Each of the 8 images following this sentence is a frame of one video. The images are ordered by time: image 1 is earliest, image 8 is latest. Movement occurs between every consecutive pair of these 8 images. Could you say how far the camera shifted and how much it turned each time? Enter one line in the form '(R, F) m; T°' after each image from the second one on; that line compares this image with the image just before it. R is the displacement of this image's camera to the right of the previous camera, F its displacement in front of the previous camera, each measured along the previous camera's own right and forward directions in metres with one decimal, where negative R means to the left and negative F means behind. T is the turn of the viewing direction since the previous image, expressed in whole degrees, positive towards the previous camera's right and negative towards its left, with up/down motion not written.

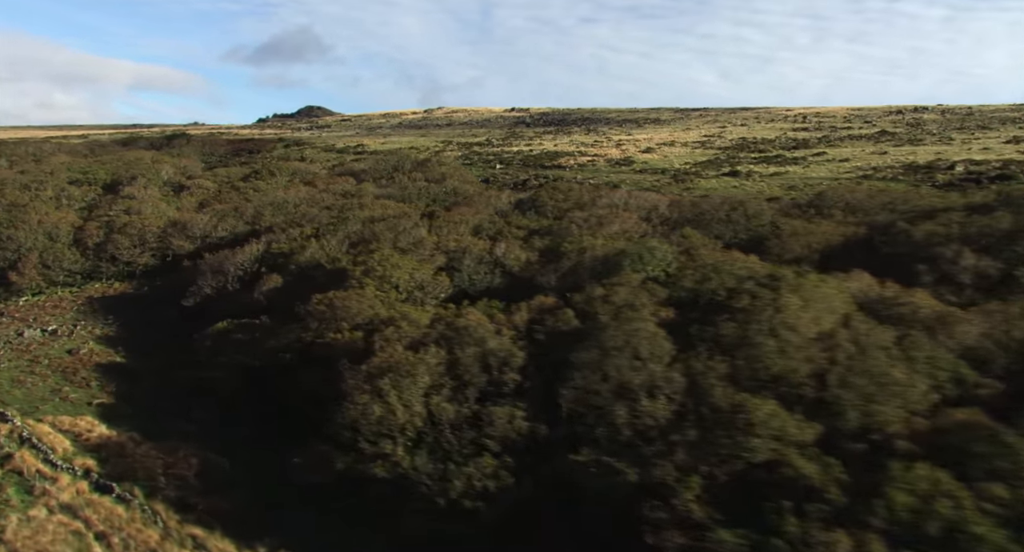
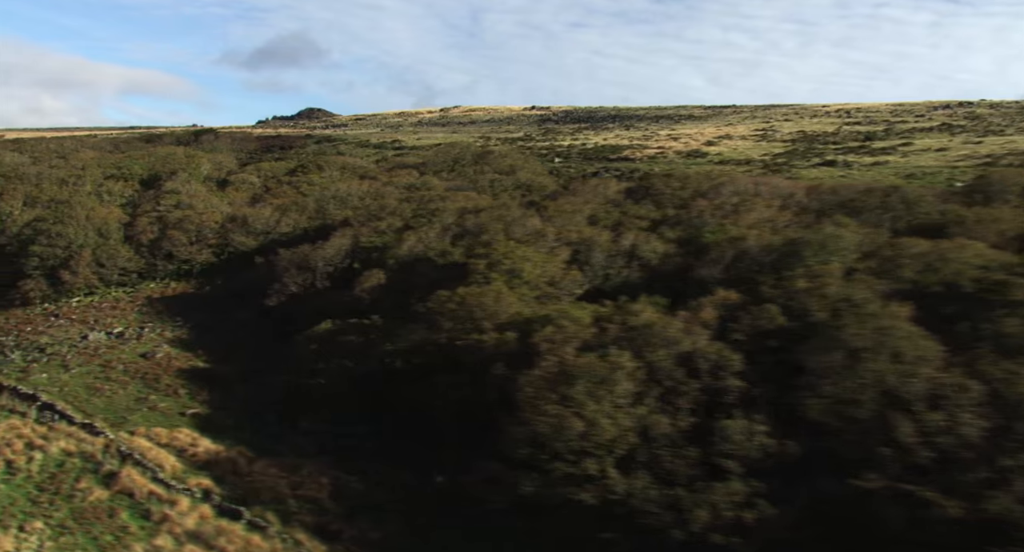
(-3.1, +1.8) m; 0°
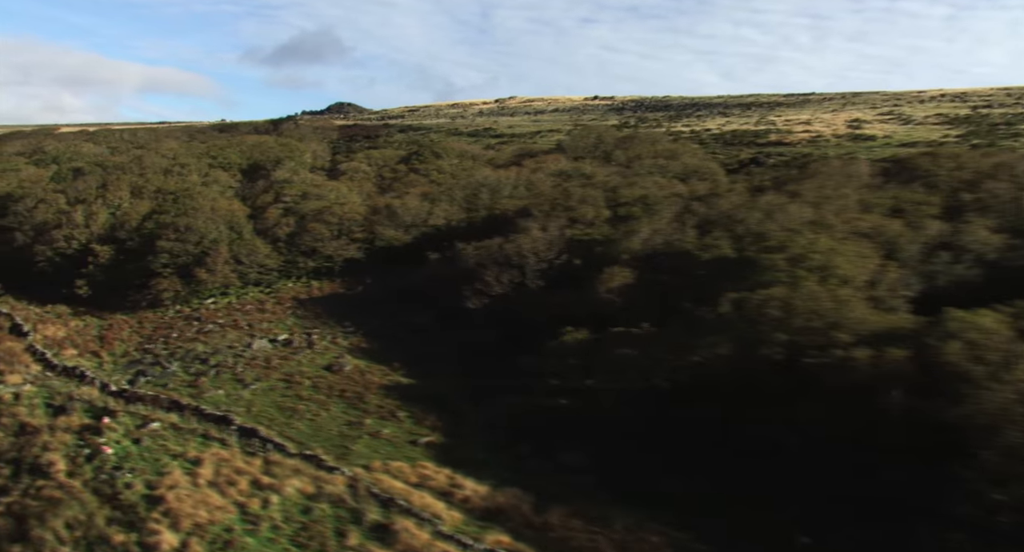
(-5.0, +2.9) m; -2°
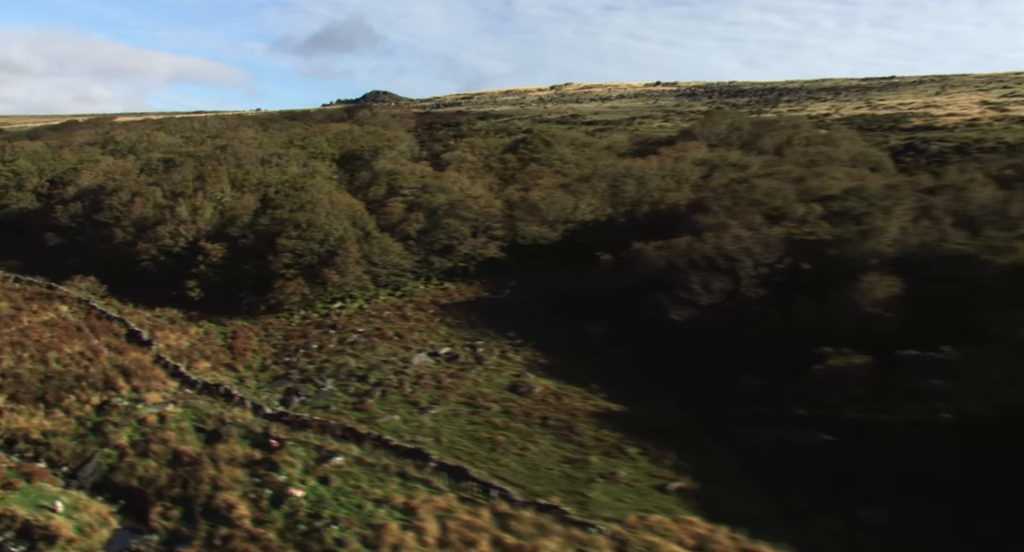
(-3.6, +2.2) m; -2°
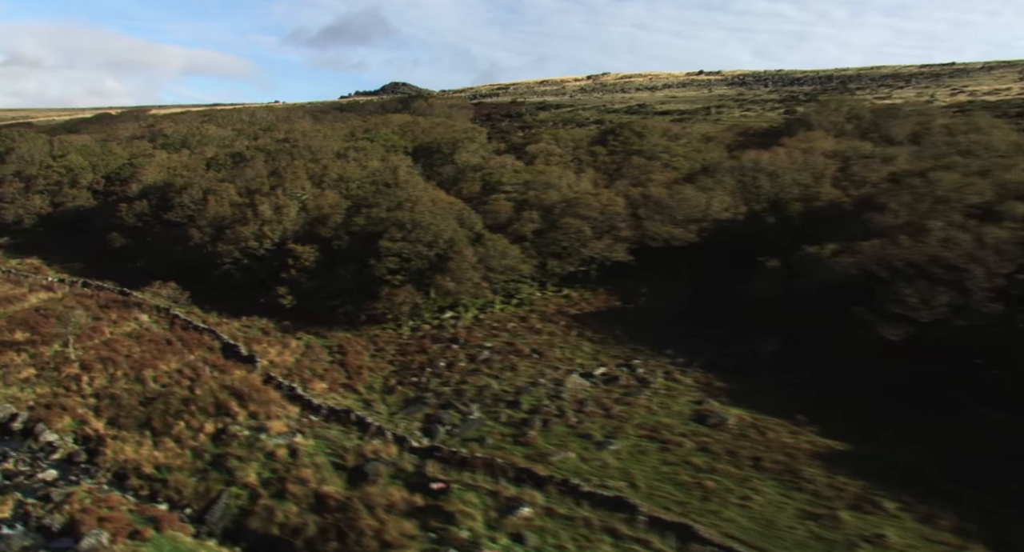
(-2.9, +2.0) m; -1°
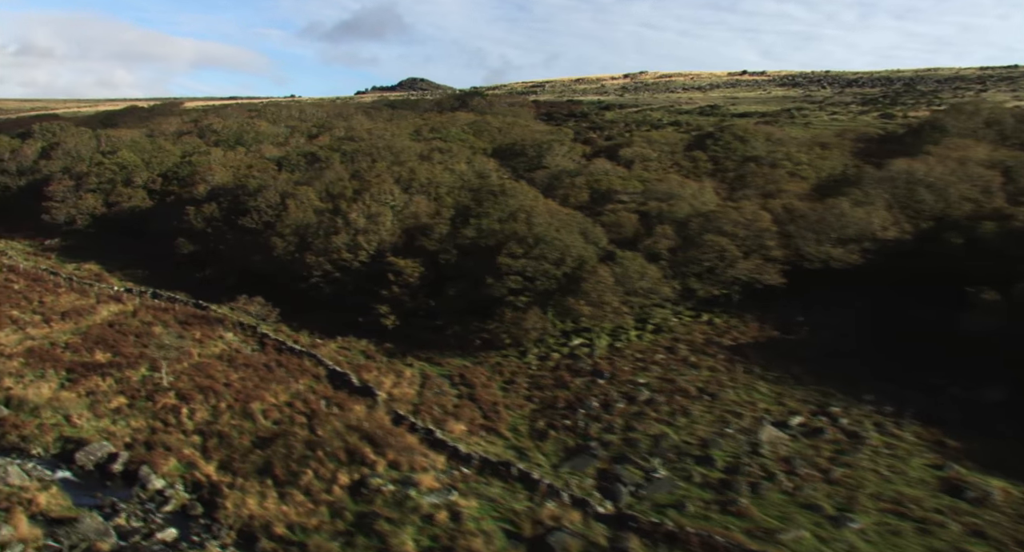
(-2.9, +2.0) m; -1°
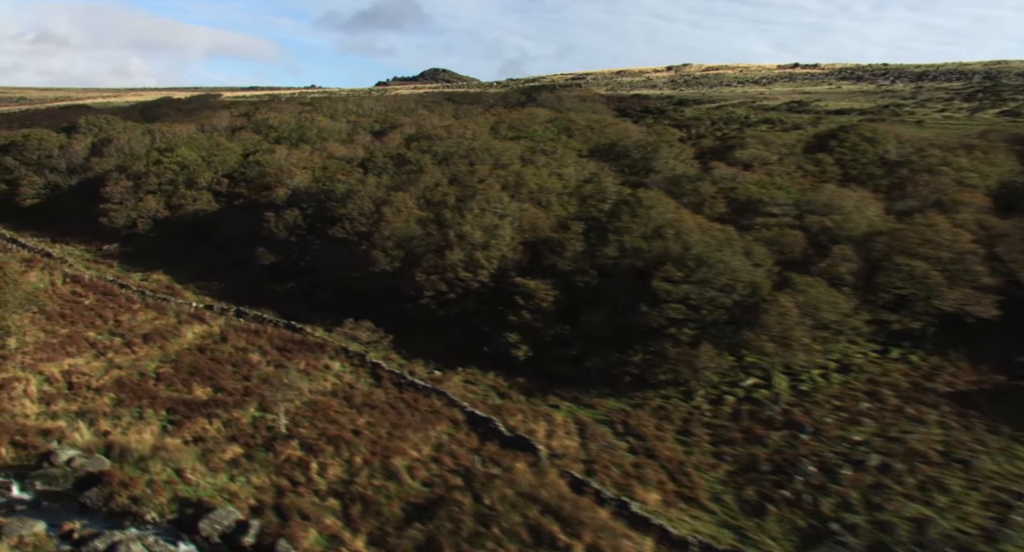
(-2.9, +2.3) m; -1°
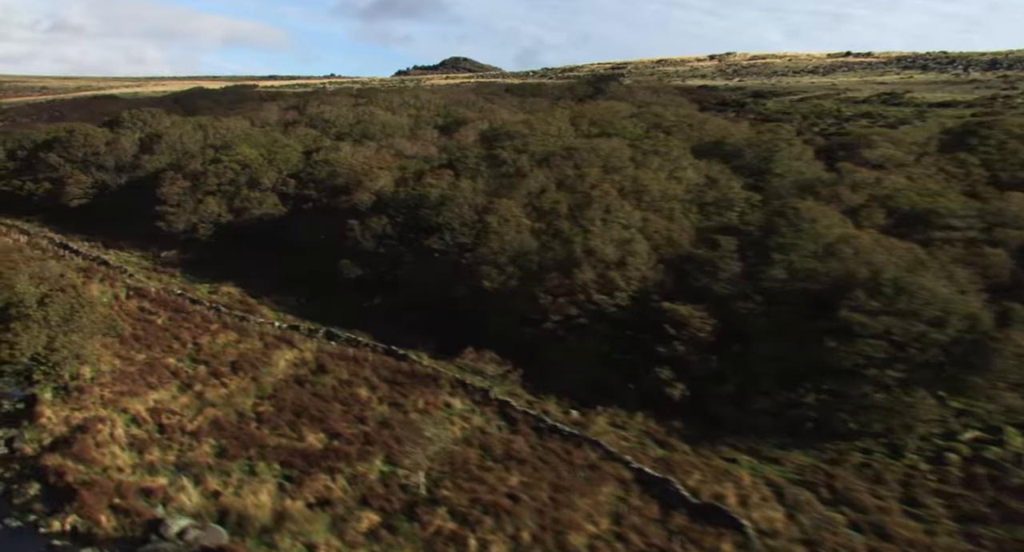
(-2.6, +2.2) m; -1°
